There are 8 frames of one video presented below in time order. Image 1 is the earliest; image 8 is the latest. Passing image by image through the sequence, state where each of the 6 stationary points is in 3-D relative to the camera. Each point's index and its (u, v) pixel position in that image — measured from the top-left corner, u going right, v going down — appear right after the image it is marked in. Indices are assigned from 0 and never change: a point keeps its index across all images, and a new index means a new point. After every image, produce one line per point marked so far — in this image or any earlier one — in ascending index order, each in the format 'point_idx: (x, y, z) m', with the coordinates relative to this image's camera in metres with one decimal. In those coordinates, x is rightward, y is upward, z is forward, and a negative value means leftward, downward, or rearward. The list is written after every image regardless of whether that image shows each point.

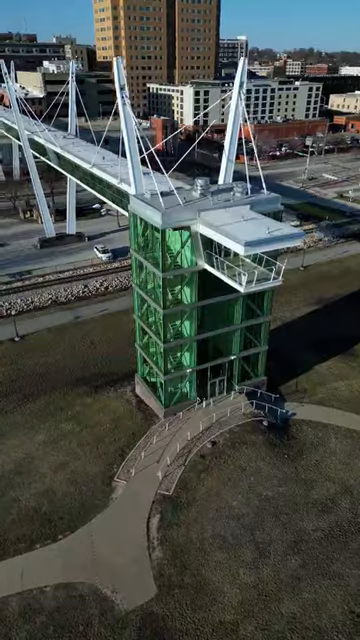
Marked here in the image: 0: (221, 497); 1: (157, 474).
0: (+1.7, -7.3, +18.7) m
1: (-1.1, -6.7, +19.6) m
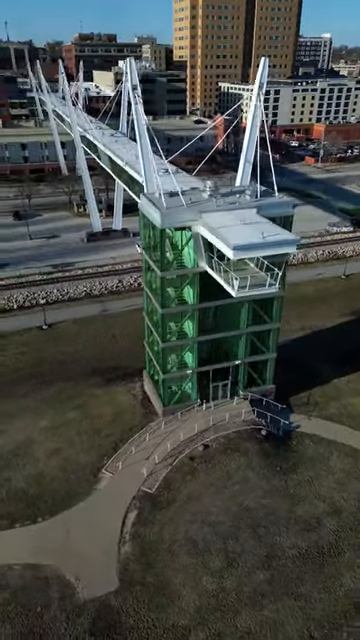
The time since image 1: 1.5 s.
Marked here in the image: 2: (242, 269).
0: (+0.9, -7.4, +18.5) m
1: (-1.7, -6.6, +19.8) m
2: (+2.6, +2.1, +19.1) m
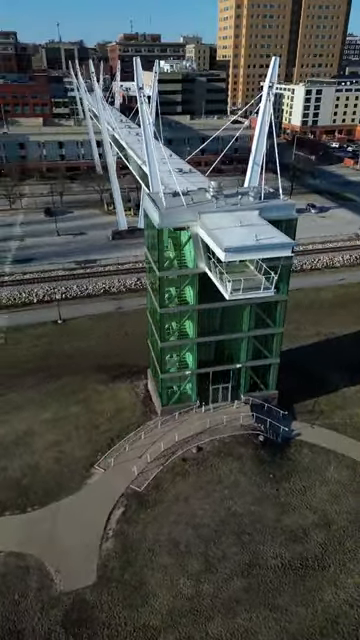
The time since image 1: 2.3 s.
0: (+0.3, -7.5, +18.4) m
1: (-2.1, -6.6, +19.9) m
2: (+2.5, +2.0, +18.9) m
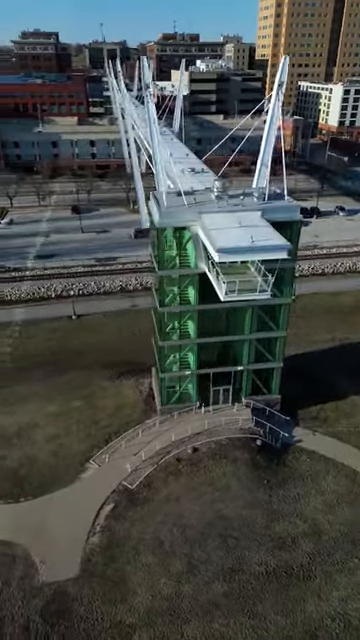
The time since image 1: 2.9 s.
0: (-0.1, -7.5, +18.4) m
1: (-2.4, -6.5, +20.0) m
2: (+2.4, +1.9, +18.7) m
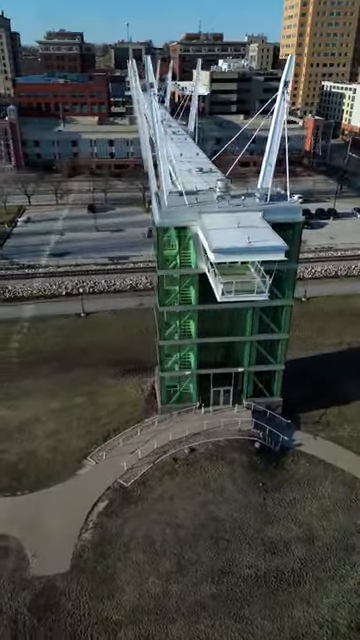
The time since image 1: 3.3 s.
0: (-0.3, -7.5, +18.4) m
1: (-2.5, -6.4, +20.1) m
2: (+2.4, +1.9, +18.5) m
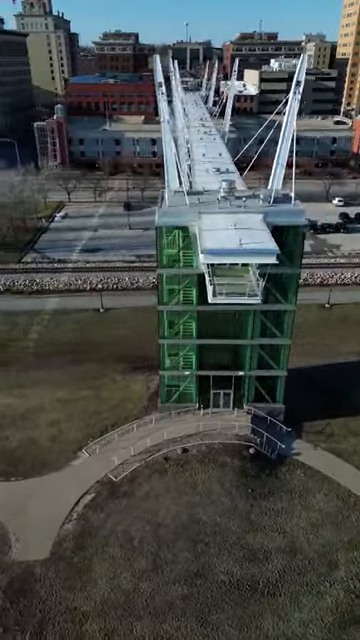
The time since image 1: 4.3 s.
0: (-1.0, -7.4, +18.4) m
1: (-2.9, -6.2, +20.4) m
2: (+2.2, +1.8, +18.3) m
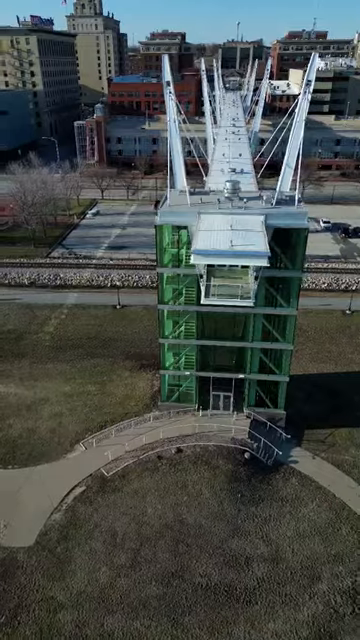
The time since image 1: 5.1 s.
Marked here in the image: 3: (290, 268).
0: (-1.5, -7.3, +18.5) m
1: (-3.2, -6.1, +20.6) m
2: (+2.1, +1.7, +18.1) m
3: (+4.6, +2.1, +19.0) m
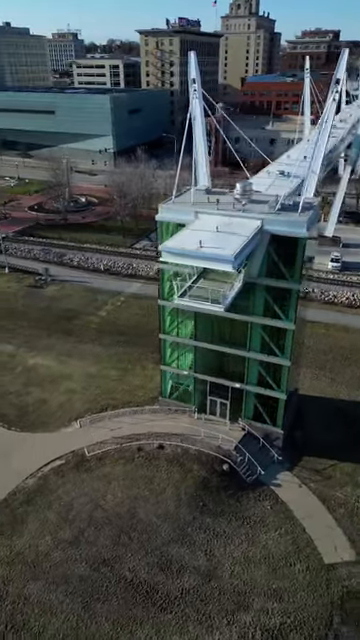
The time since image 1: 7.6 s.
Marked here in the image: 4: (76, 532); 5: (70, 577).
0: (-3.0, -7.0, +19.1) m
1: (-3.9, -5.5, +21.5) m
2: (+1.6, +1.5, +17.6) m
3: (+4.2, +1.6, +17.7) m
4: (-3.9, -8.1, +17.3) m
5: (-3.8, -9.0, +15.8) m
